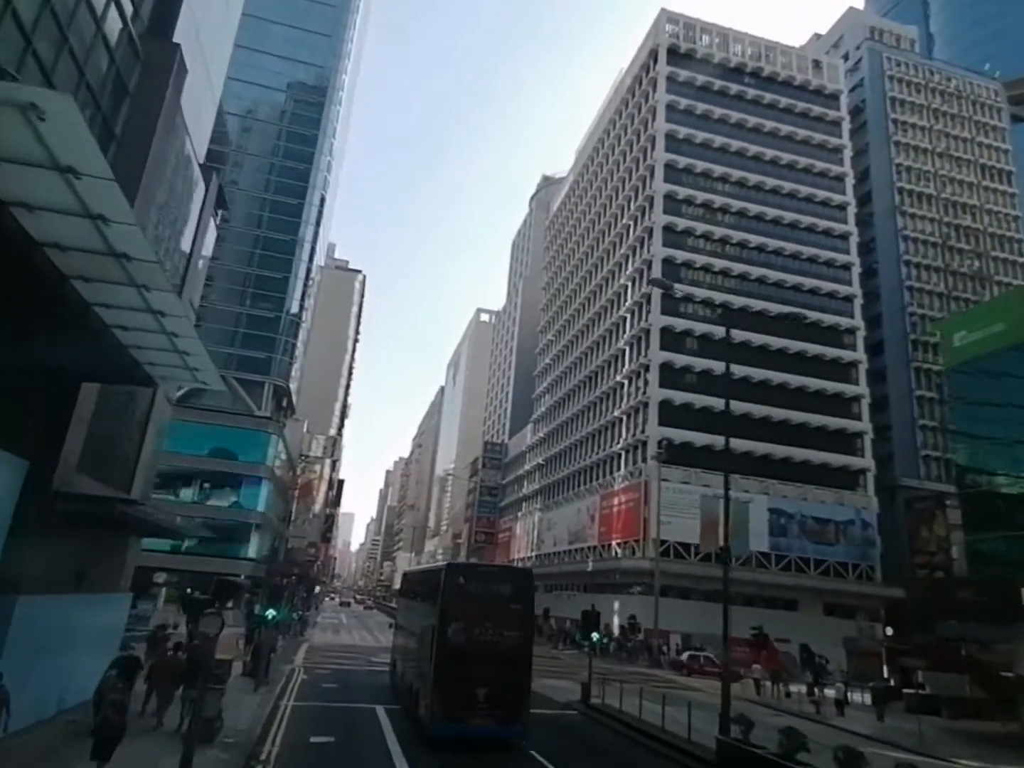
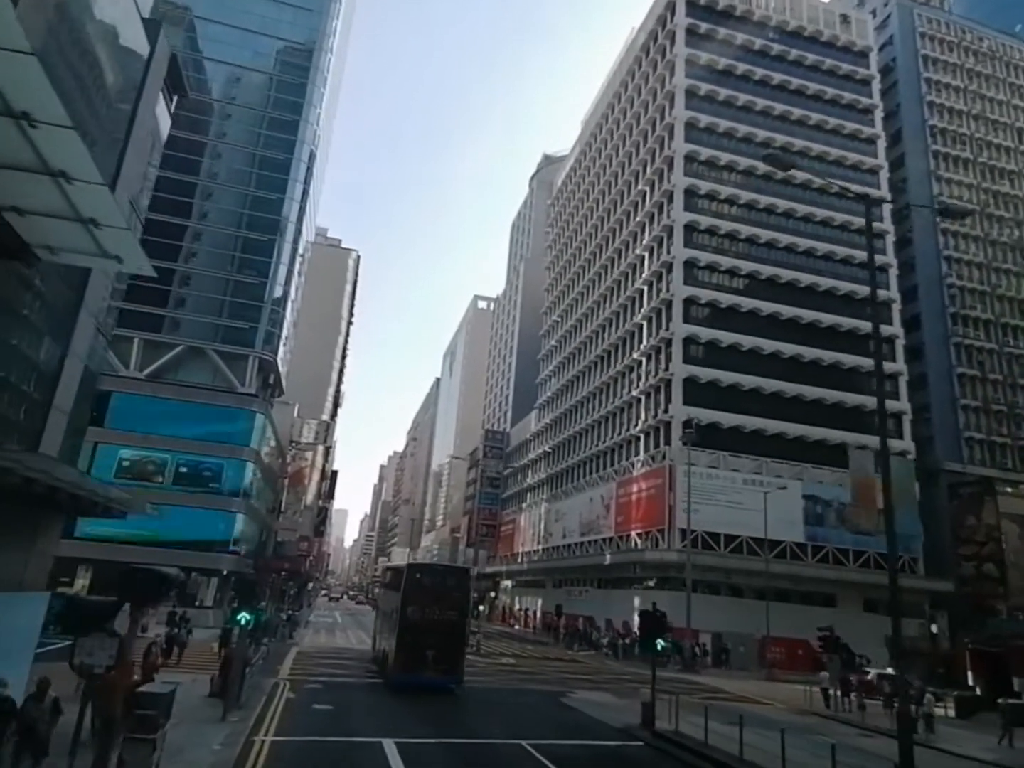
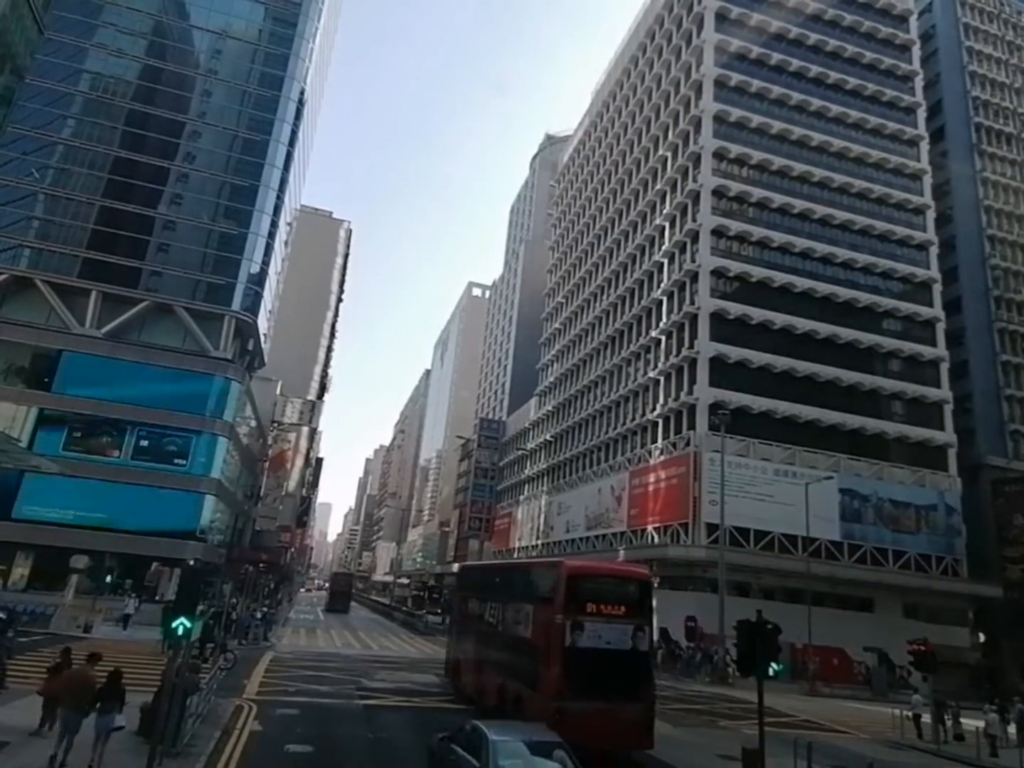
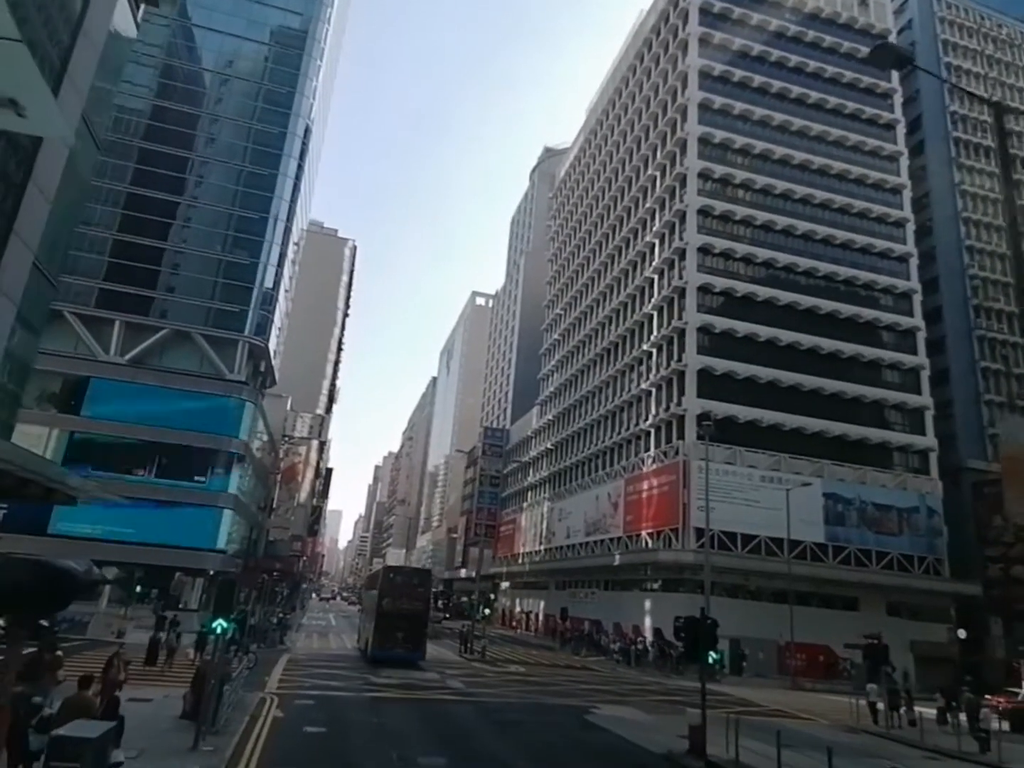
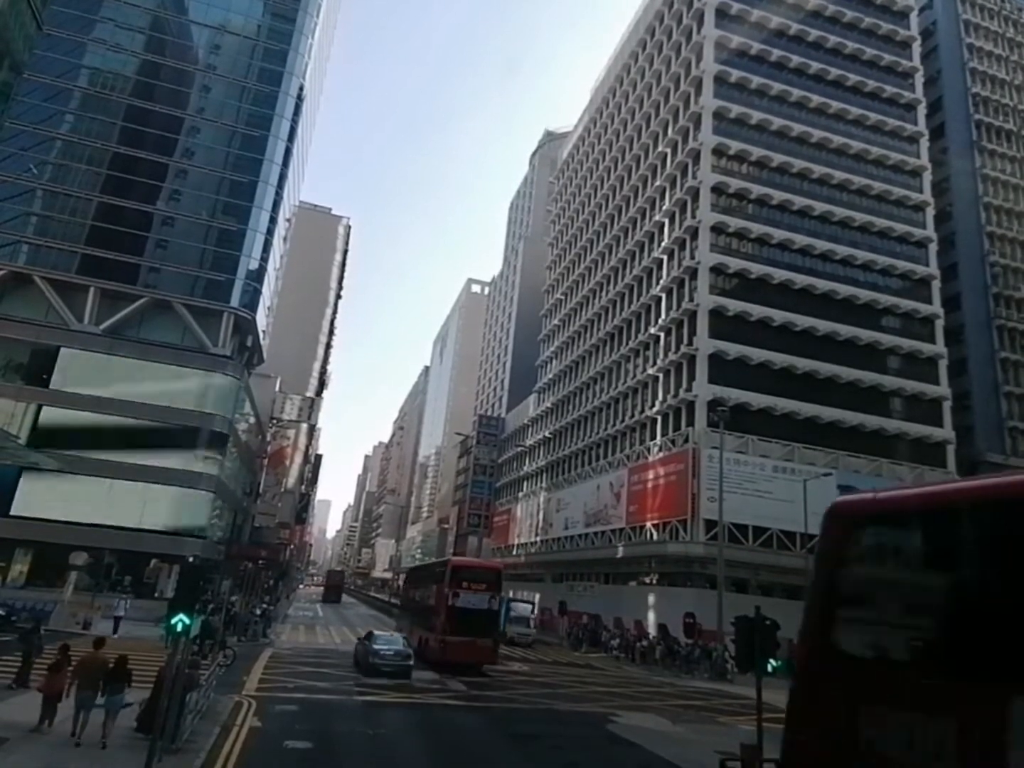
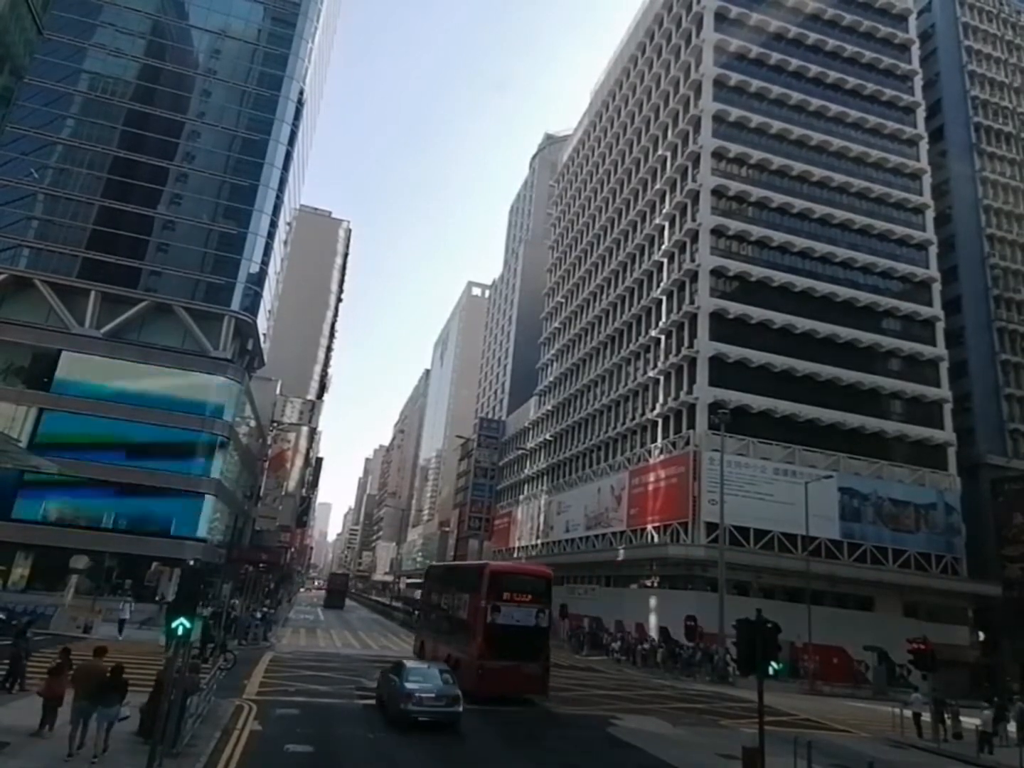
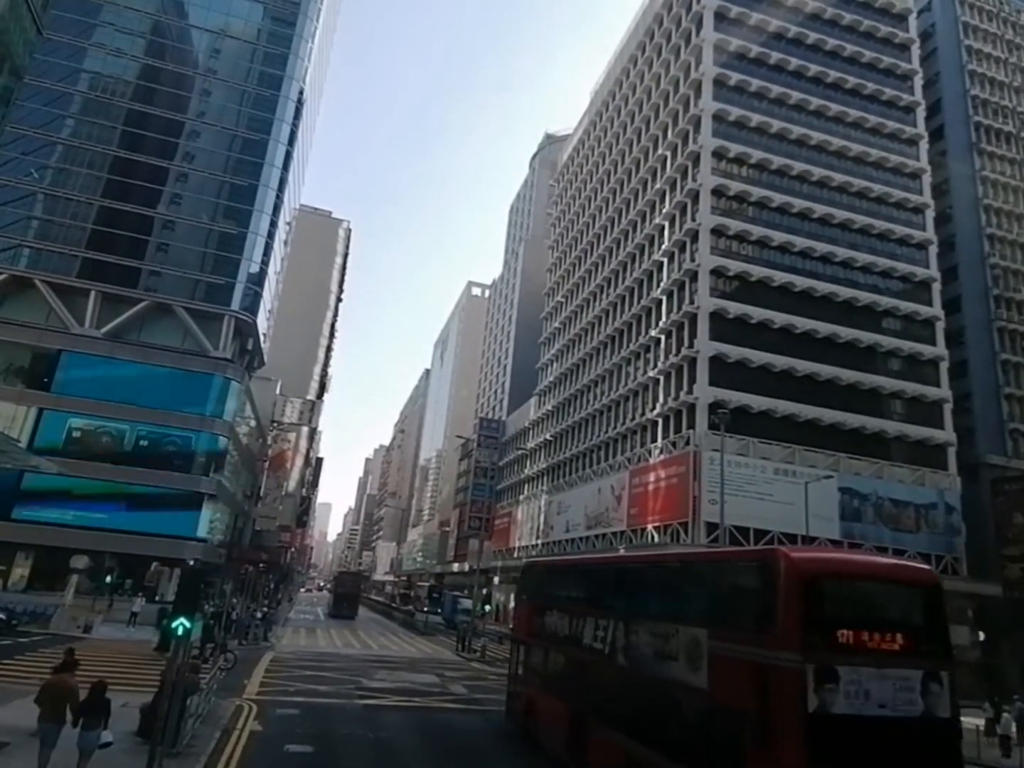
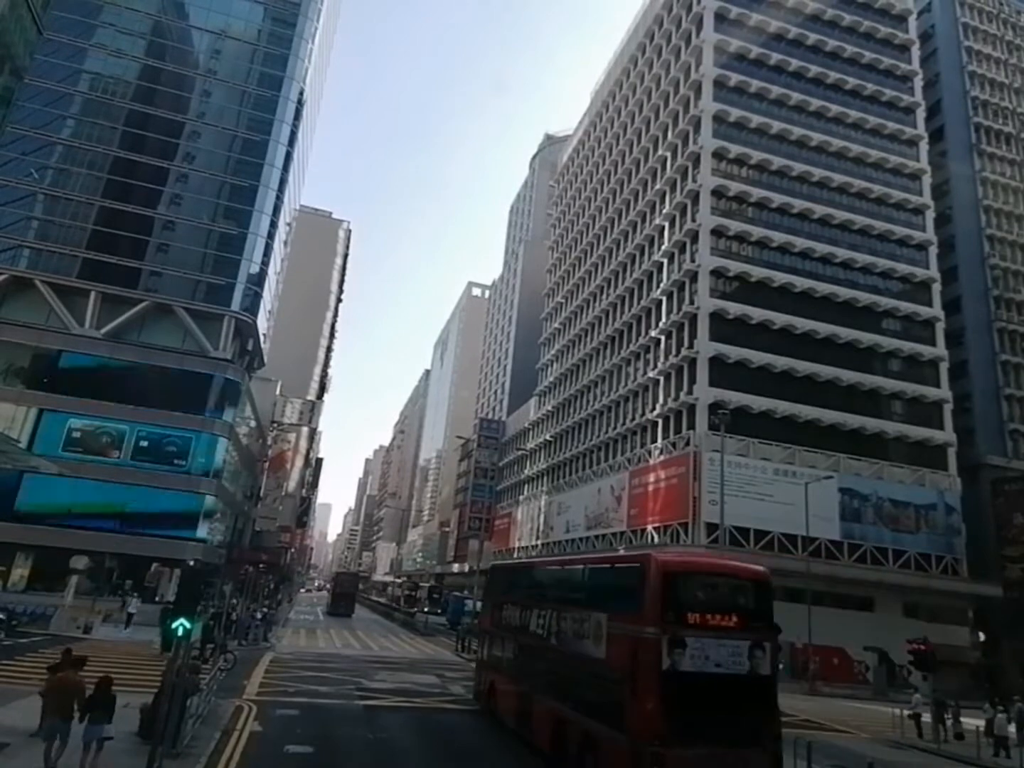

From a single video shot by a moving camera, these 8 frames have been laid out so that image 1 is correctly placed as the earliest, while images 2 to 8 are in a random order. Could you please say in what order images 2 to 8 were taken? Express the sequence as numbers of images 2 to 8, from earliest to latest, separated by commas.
2, 4, 7, 8, 3, 6, 5
